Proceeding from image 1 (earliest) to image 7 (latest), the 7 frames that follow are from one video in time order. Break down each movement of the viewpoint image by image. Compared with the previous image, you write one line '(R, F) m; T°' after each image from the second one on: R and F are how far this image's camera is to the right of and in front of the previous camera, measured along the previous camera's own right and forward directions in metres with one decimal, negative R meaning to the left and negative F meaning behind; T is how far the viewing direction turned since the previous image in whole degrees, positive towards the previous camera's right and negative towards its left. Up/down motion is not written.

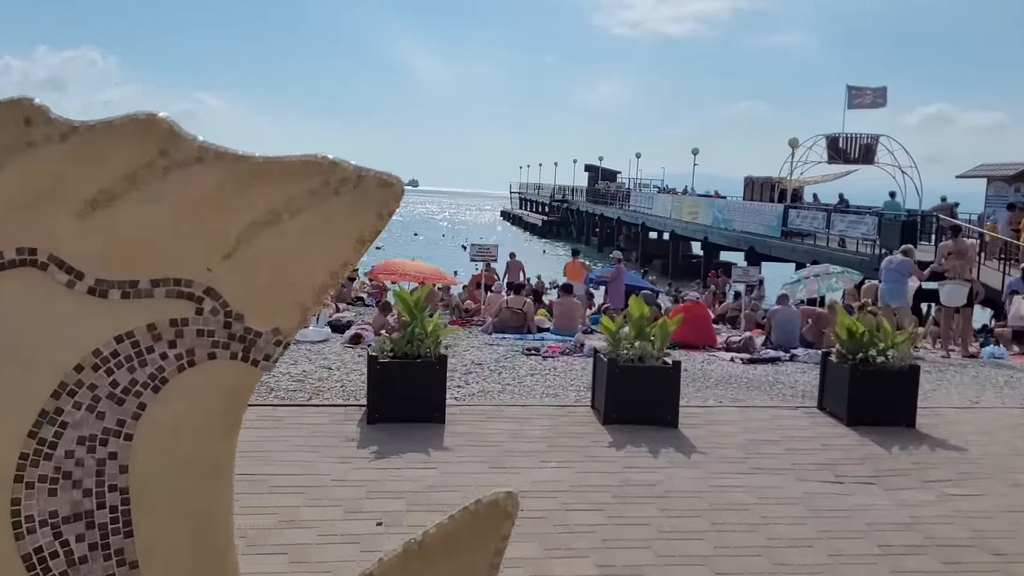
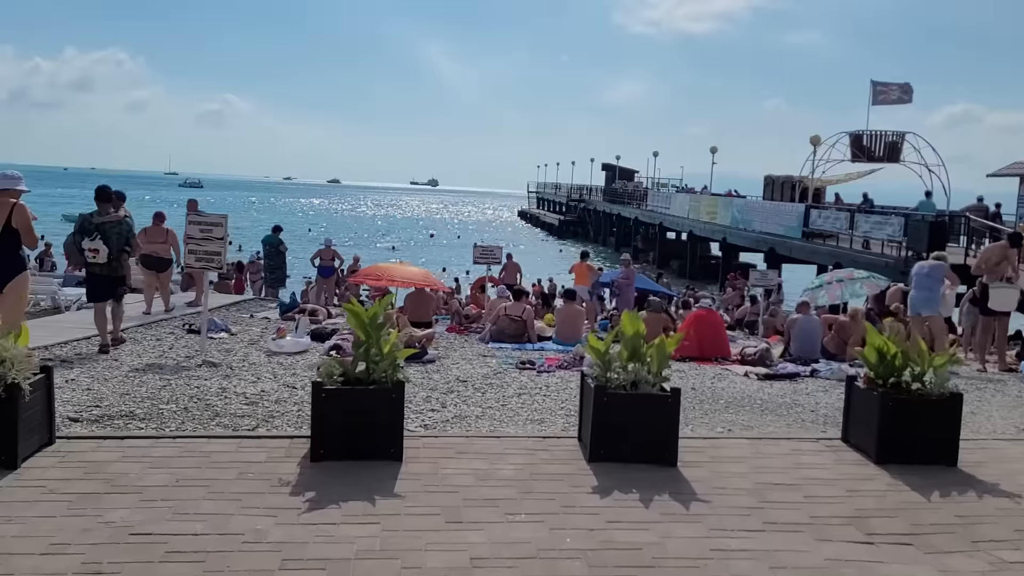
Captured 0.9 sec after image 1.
(+0.3, +0.9) m; -1°
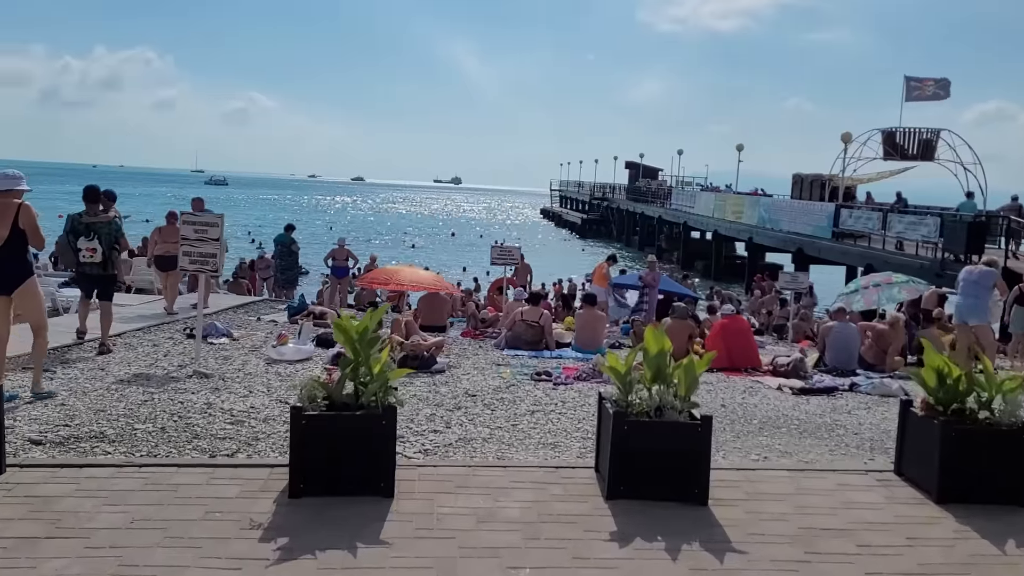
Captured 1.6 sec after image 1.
(+0.1, +0.7) m; -2°
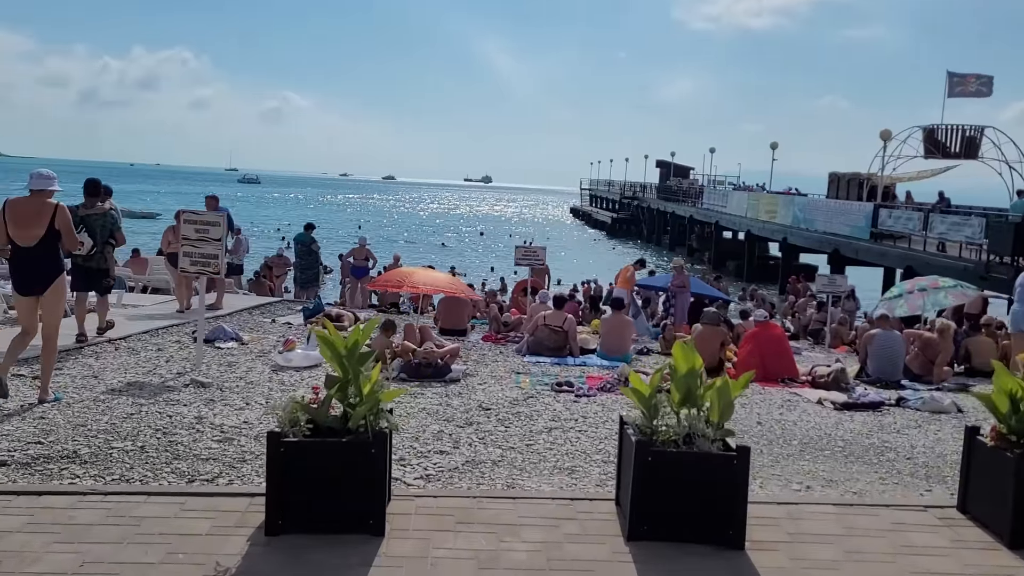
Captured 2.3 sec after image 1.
(+0.1, +0.6) m; -2°
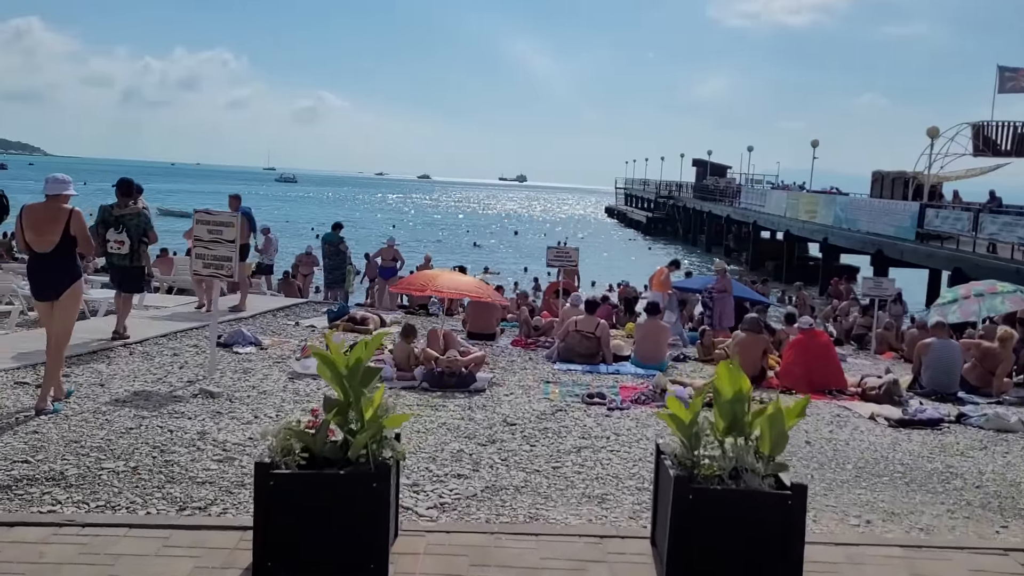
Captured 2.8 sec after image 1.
(+0.1, +0.5) m; -2°
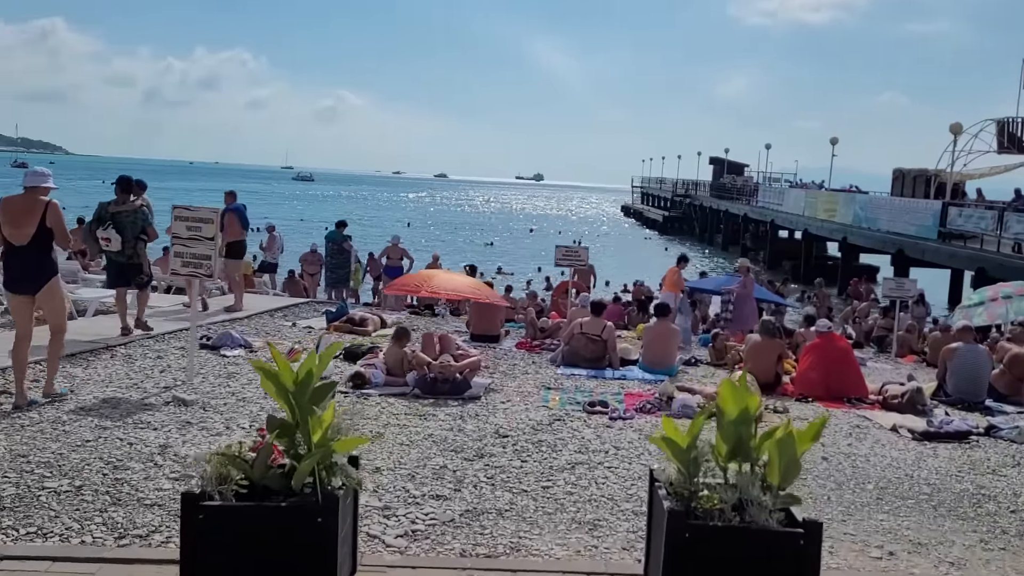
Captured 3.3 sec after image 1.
(+0.2, +0.5) m; -1°
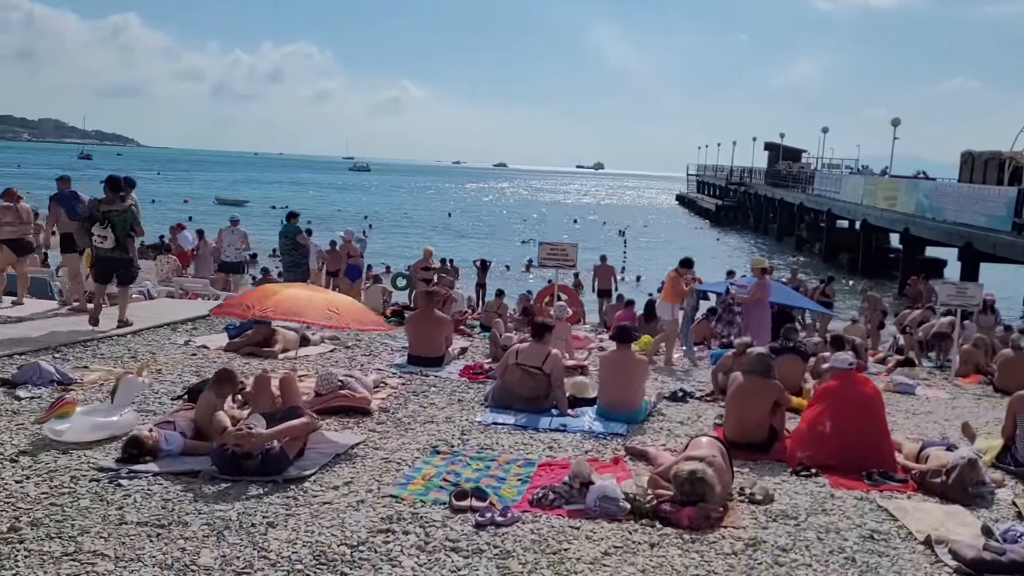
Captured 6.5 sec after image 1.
(+1.4, +2.6) m; -4°
